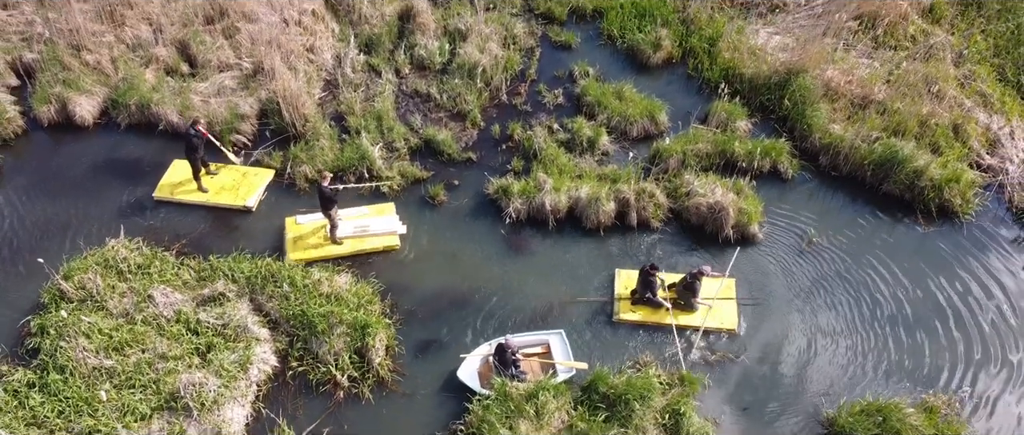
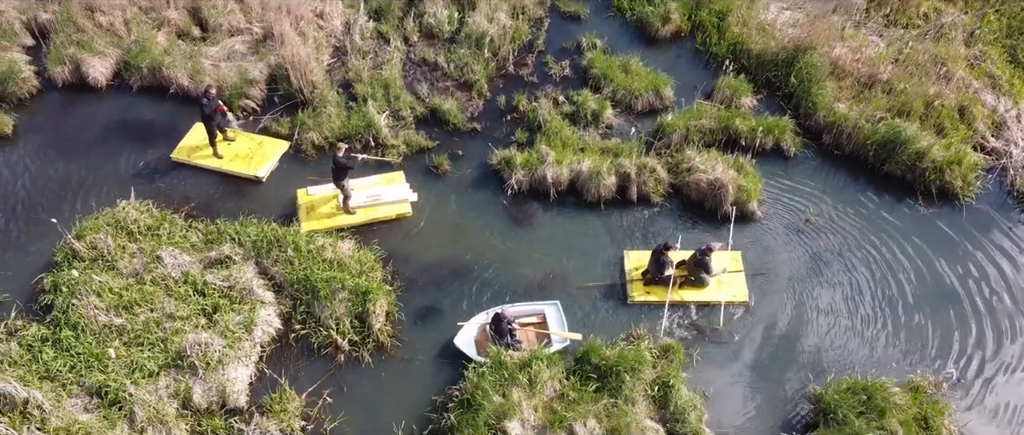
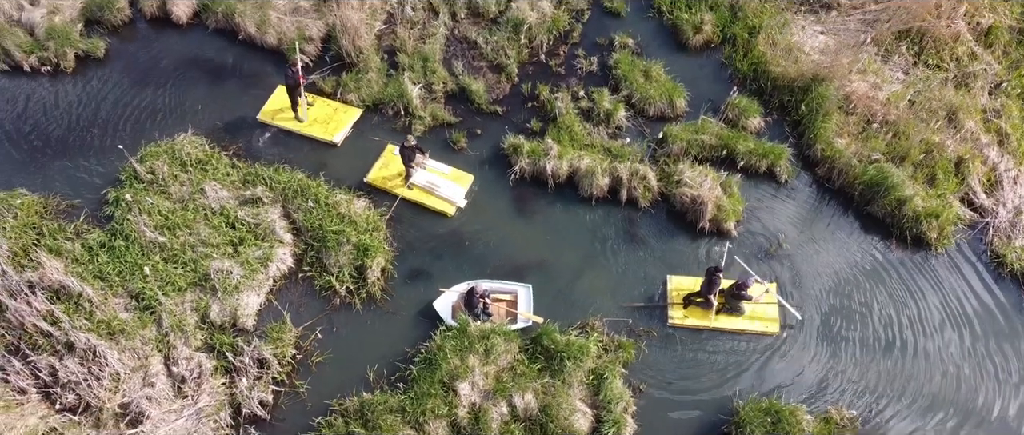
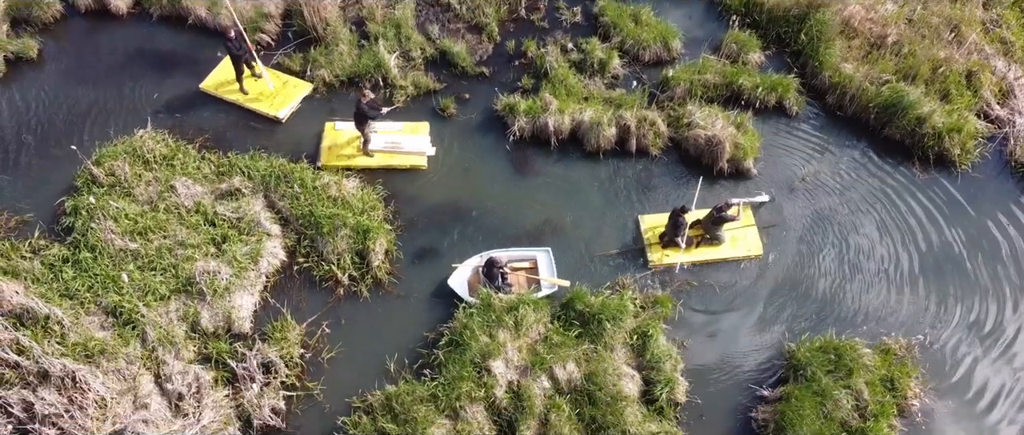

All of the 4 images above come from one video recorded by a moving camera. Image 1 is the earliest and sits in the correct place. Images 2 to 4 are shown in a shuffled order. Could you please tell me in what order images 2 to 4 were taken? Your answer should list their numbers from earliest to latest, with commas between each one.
2, 4, 3
